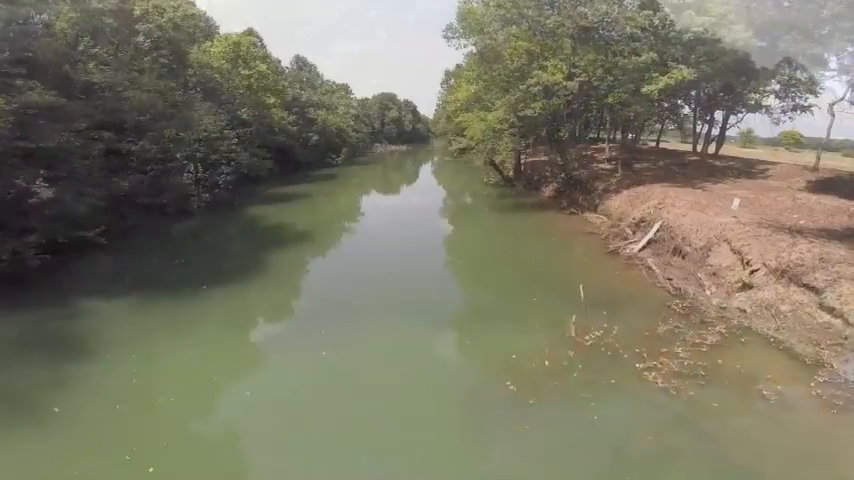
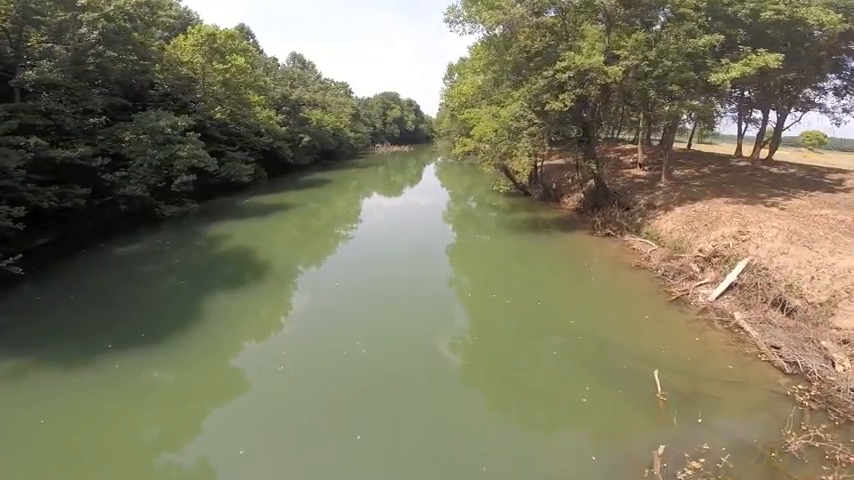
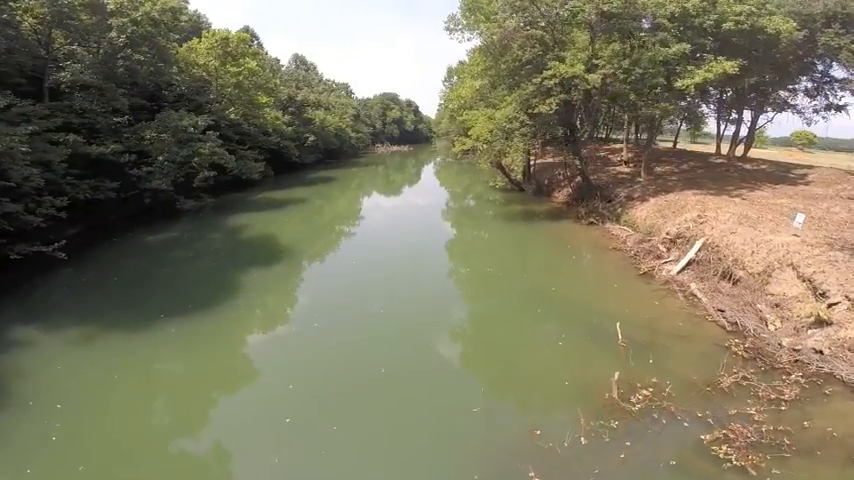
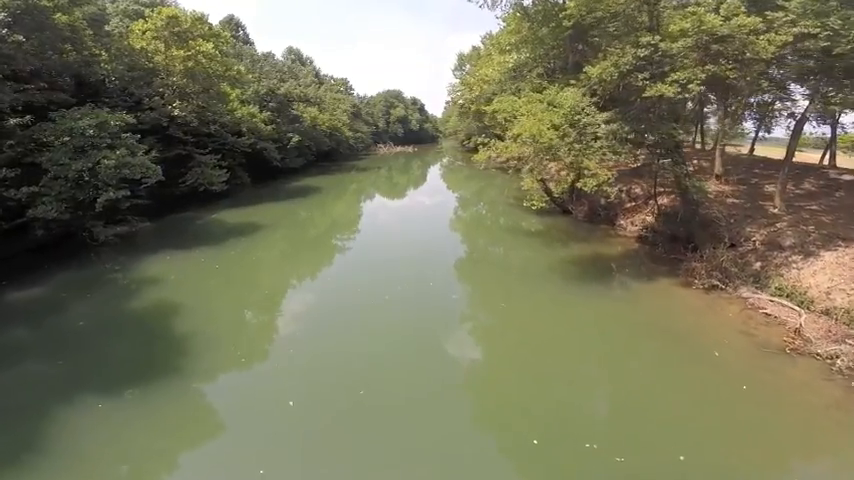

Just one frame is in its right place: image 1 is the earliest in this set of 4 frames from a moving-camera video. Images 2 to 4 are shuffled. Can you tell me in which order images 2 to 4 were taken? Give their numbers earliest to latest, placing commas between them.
3, 2, 4
